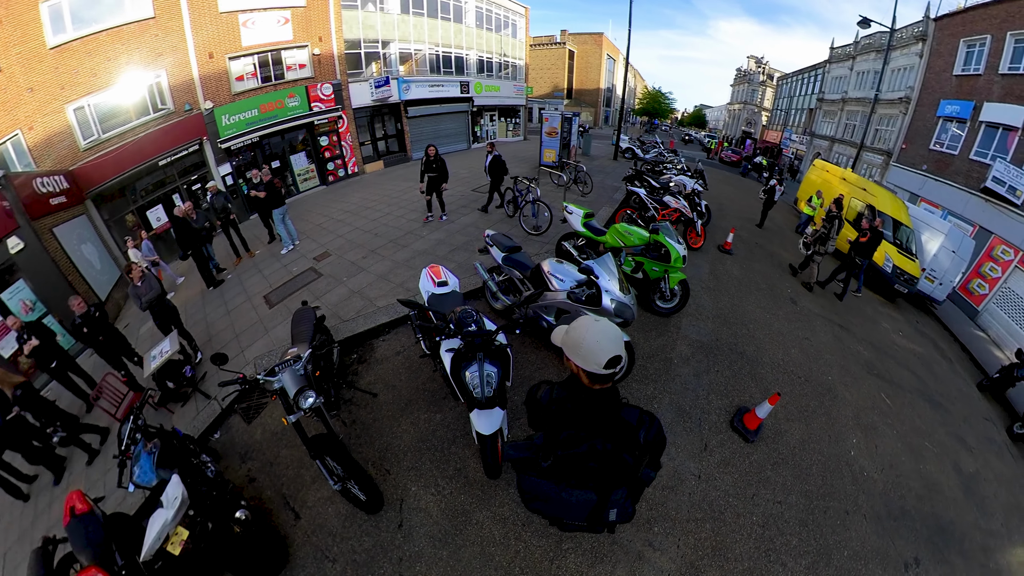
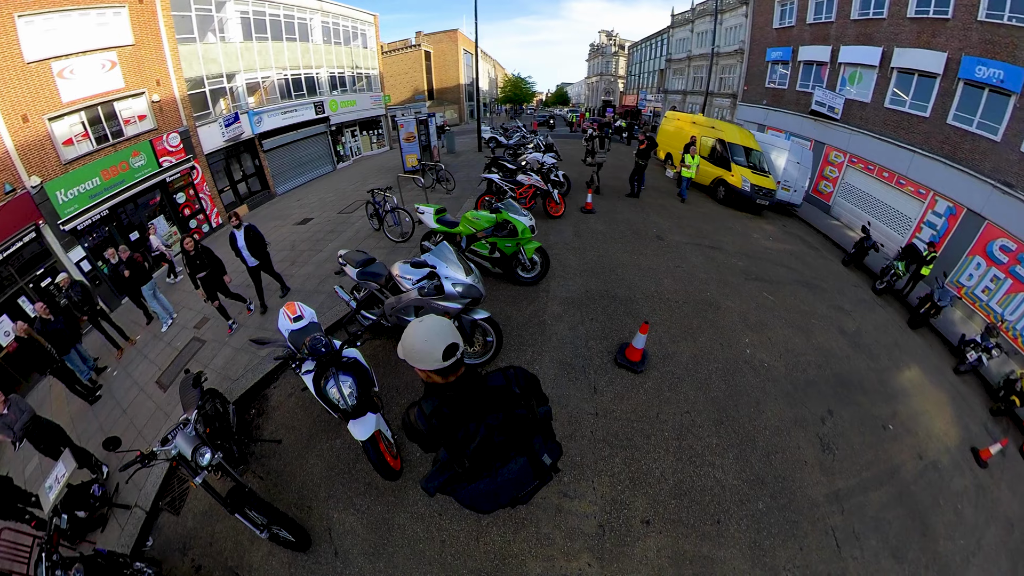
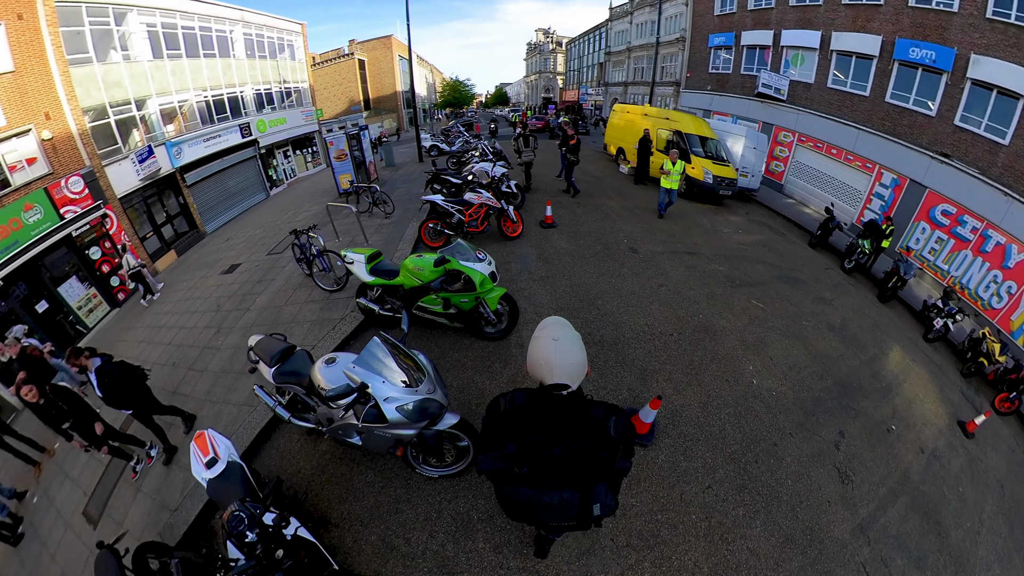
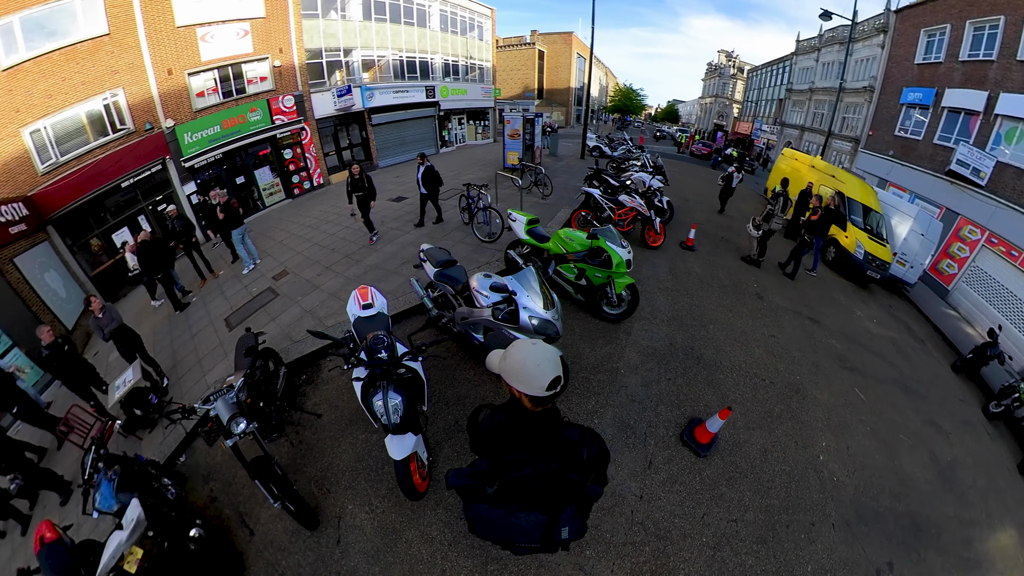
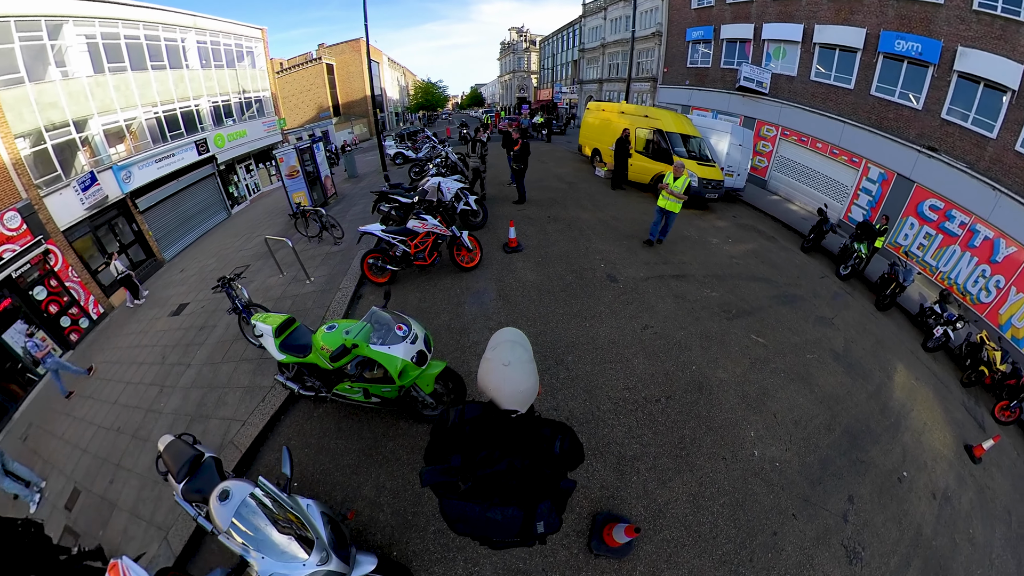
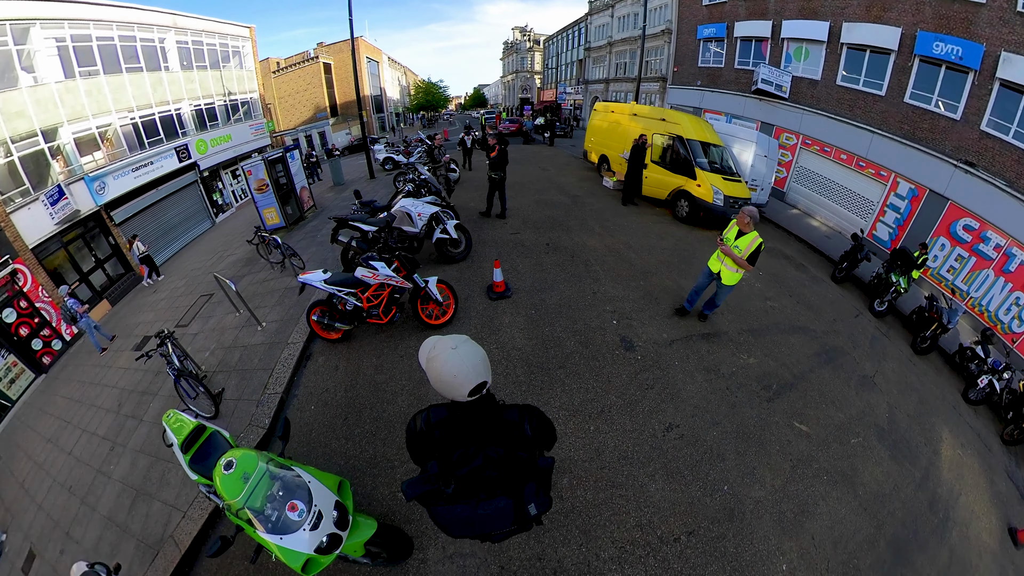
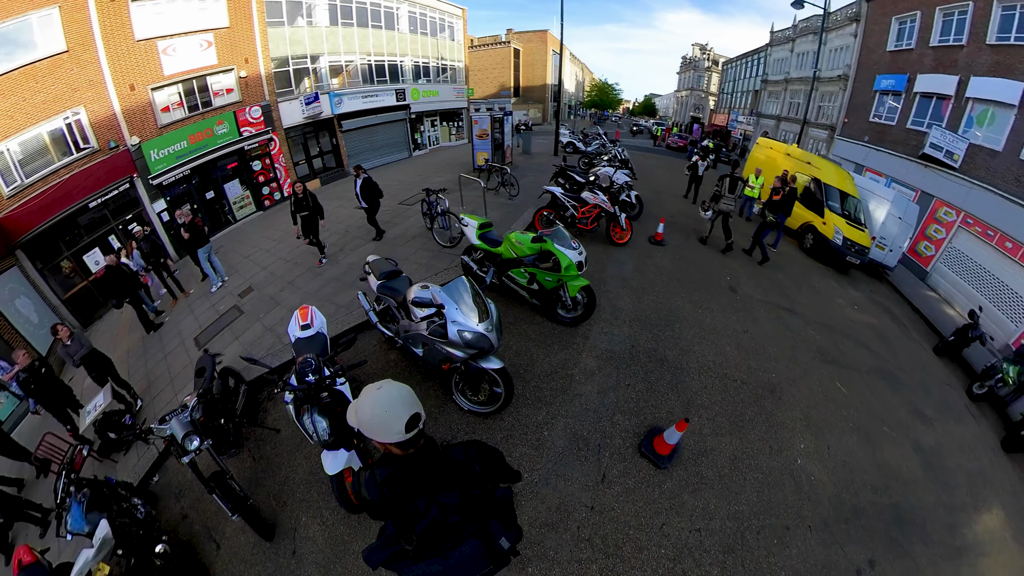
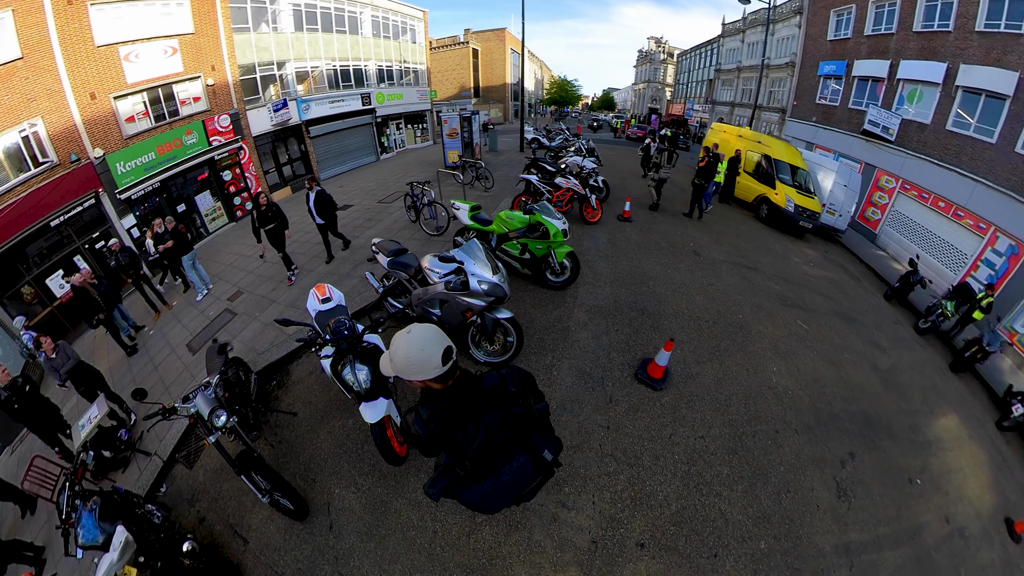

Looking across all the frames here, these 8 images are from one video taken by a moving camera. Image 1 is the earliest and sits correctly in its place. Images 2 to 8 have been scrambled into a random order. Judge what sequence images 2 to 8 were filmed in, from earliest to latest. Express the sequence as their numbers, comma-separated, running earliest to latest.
4, 7, 8, 2, 3, 5, 6
